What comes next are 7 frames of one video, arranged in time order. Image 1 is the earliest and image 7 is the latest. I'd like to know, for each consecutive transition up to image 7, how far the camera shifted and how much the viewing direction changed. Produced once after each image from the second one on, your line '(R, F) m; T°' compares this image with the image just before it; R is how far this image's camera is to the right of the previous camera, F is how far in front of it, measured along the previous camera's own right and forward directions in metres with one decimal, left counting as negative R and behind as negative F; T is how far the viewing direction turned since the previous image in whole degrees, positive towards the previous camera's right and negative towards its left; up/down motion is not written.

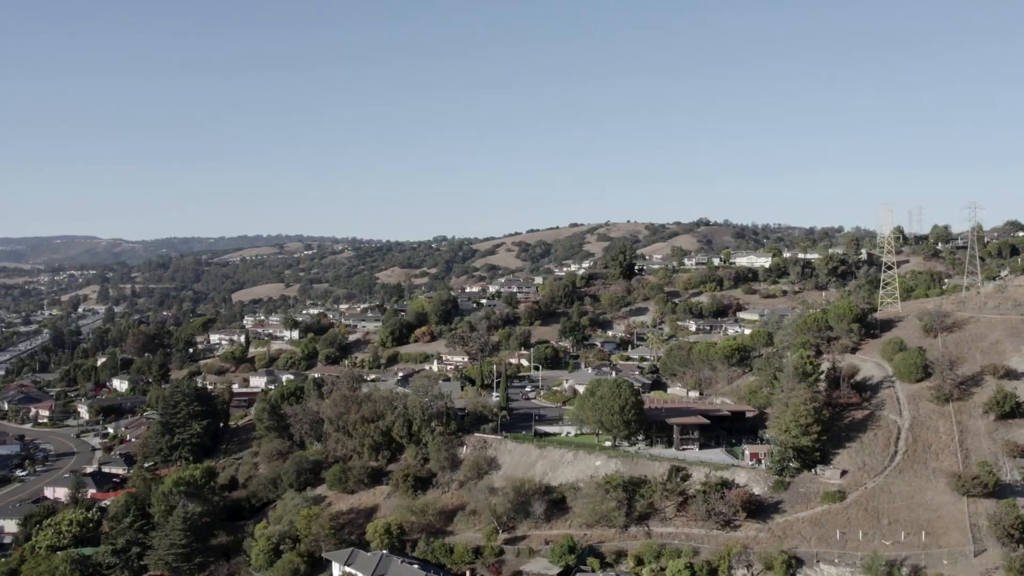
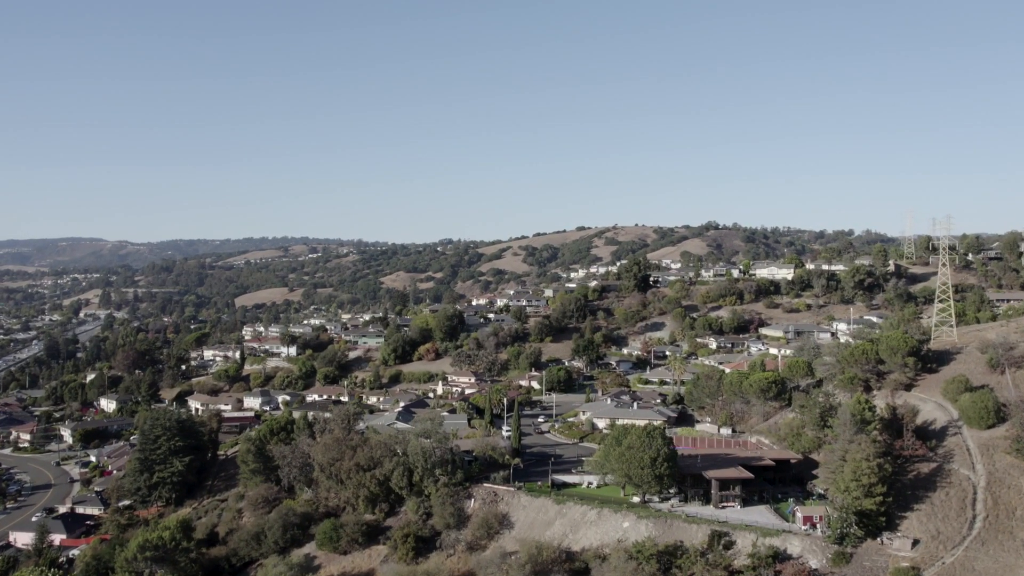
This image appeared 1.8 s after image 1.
(-0.2, +2.9) m; 0°
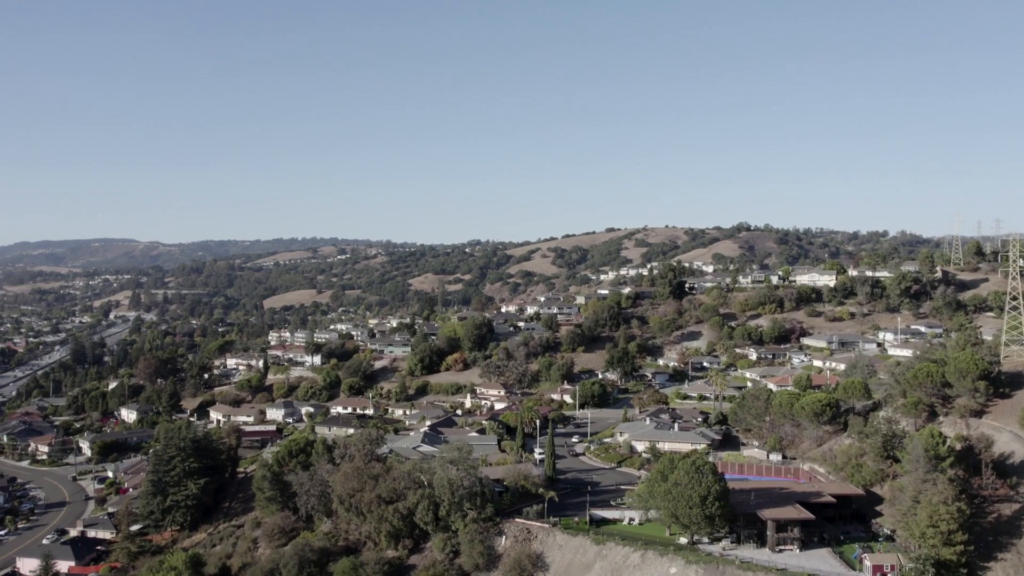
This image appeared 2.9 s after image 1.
(-0.1, +1.8) m; -2°
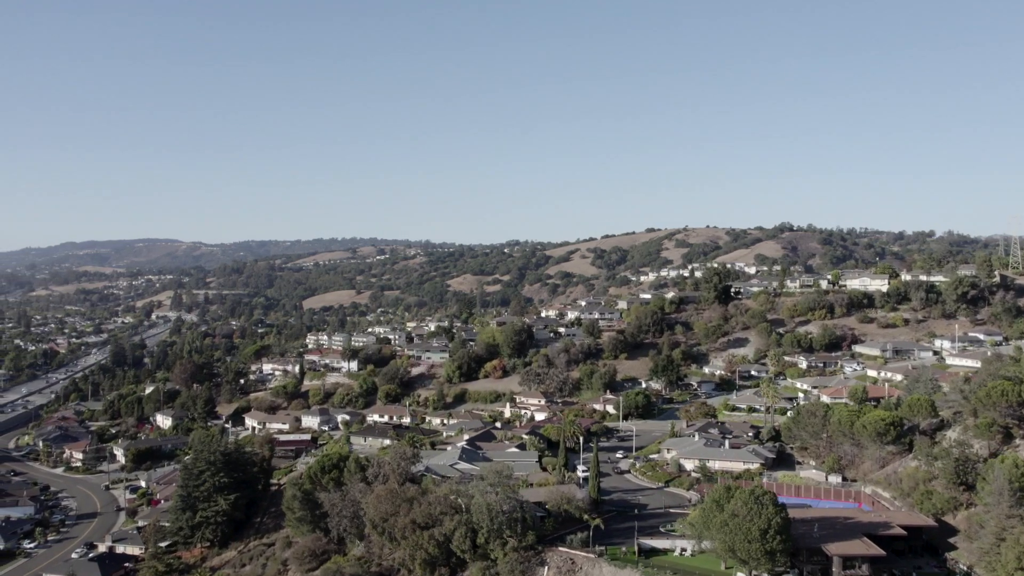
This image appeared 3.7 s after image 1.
(-0.1, +1.3) m; -2°
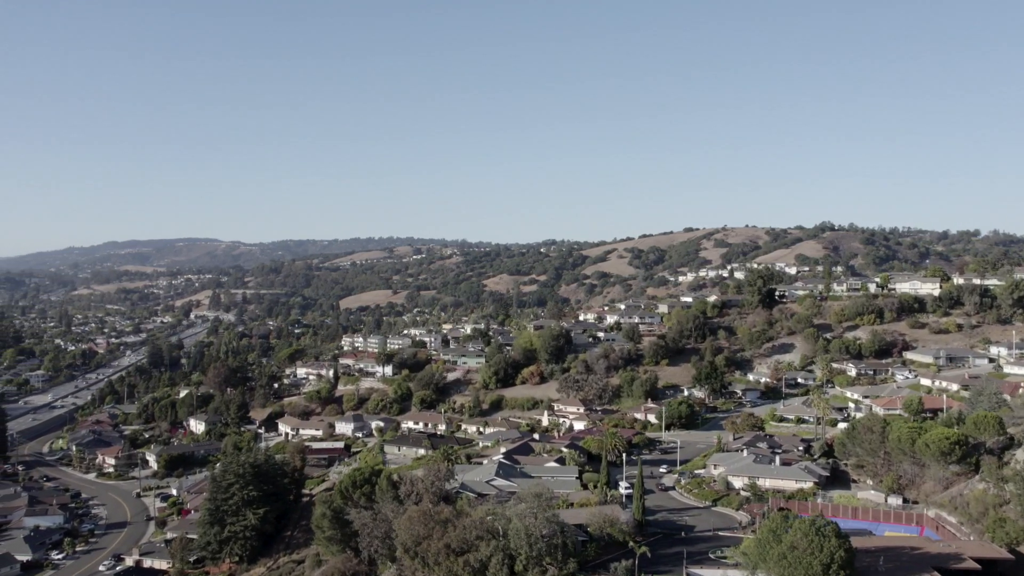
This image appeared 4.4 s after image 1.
(-0.1, +1.2) m; -2°
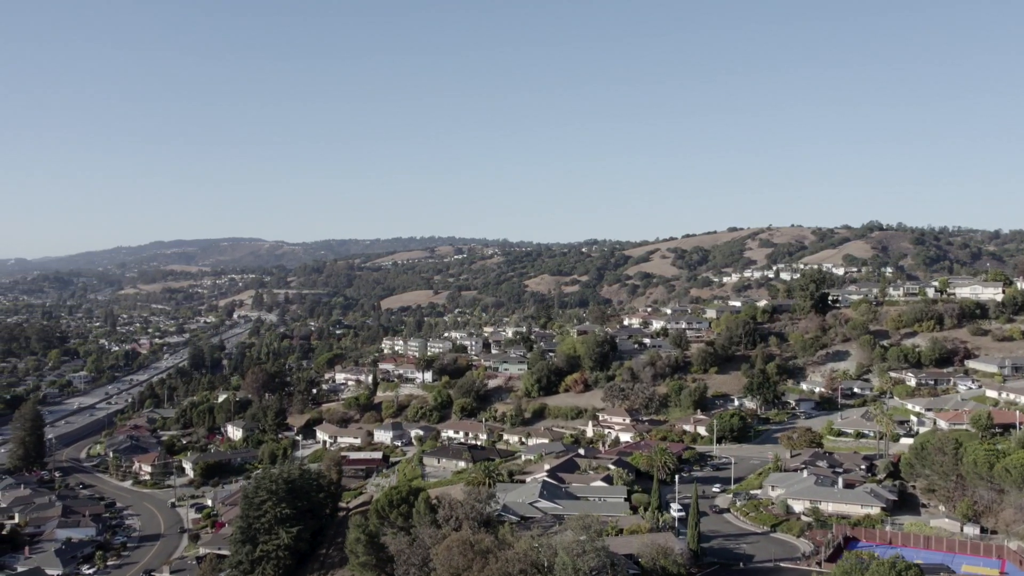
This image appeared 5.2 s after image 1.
(-0.1, +1.4) m; -2°
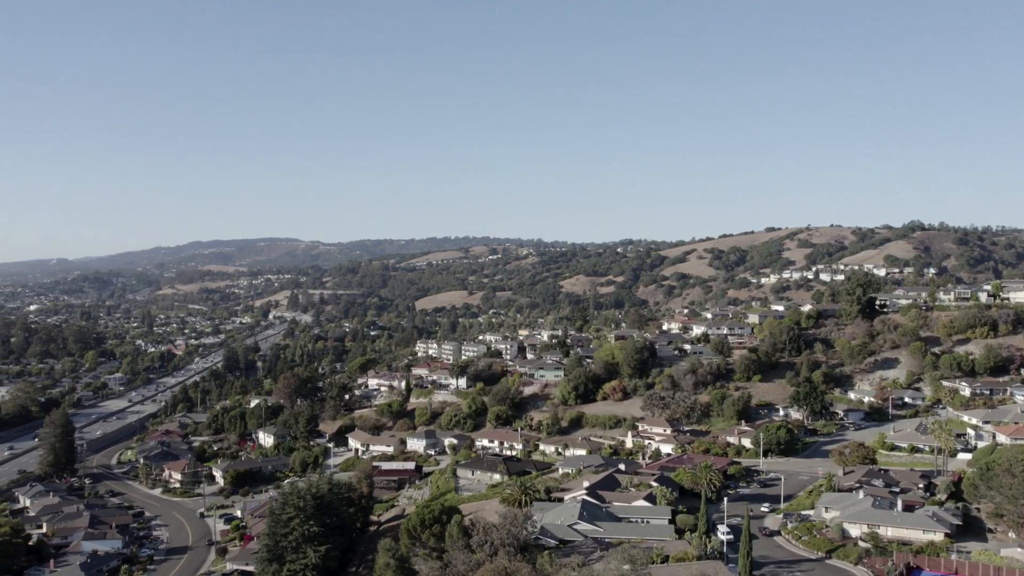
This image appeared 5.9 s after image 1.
(-0.1, +1.2) m; -2°
